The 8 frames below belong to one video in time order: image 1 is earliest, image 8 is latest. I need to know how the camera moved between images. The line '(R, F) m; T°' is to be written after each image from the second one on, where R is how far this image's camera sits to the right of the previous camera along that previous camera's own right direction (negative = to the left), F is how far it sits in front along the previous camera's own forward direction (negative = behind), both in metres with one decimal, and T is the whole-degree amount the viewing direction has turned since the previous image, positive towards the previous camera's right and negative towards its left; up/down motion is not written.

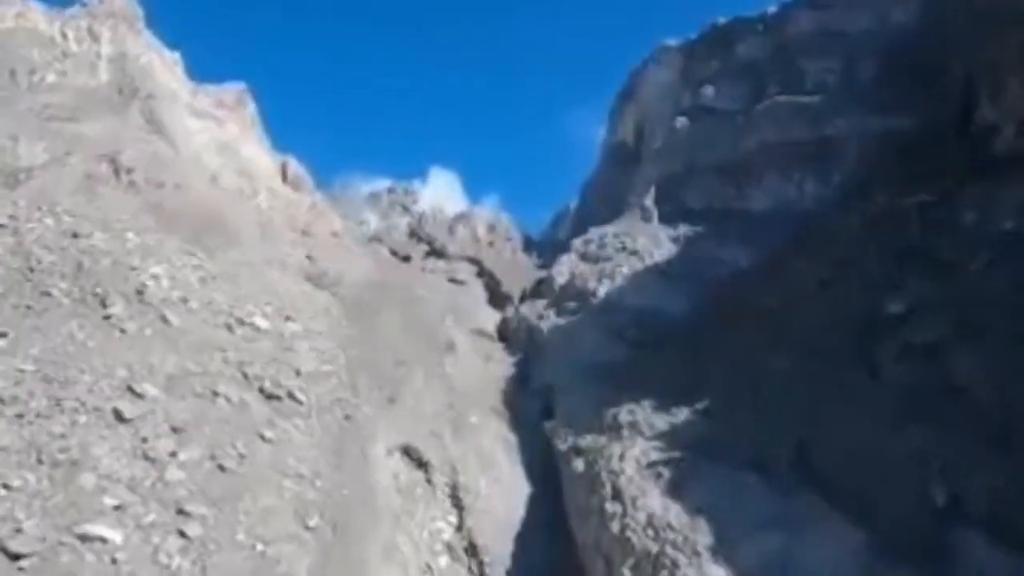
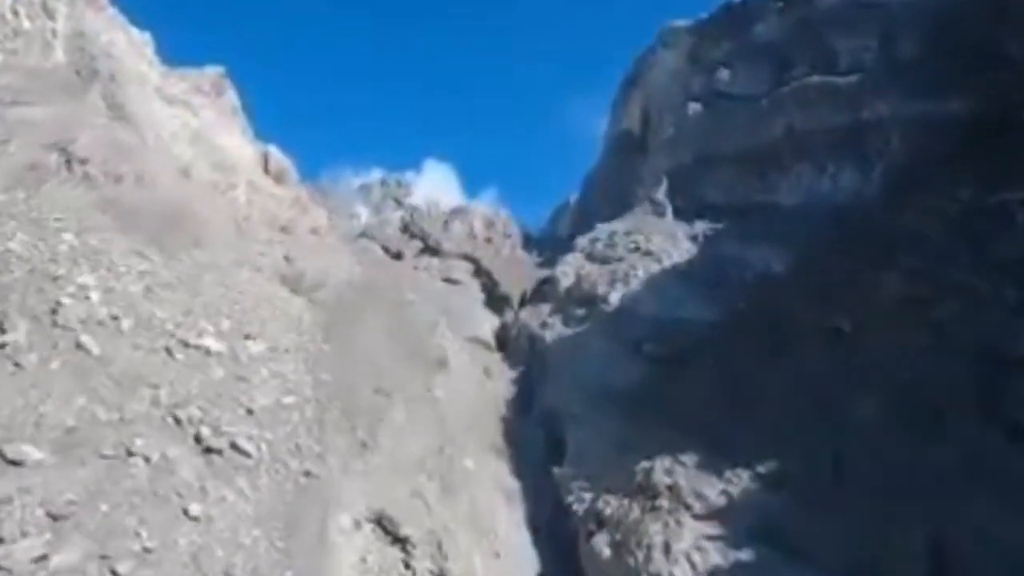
(-0.1, +2.7) m; 0°
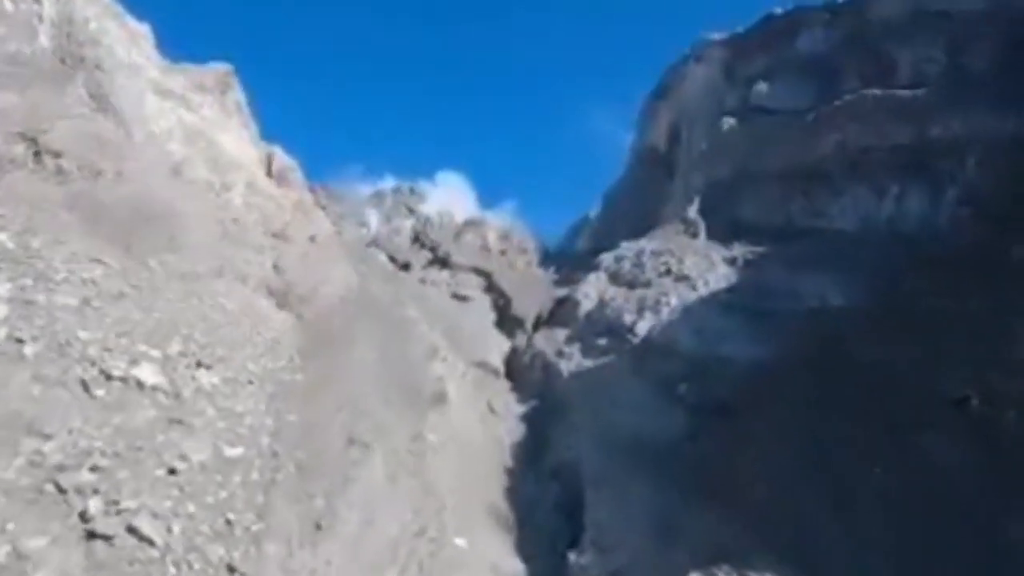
(+0.1, +2.7) m; -1°
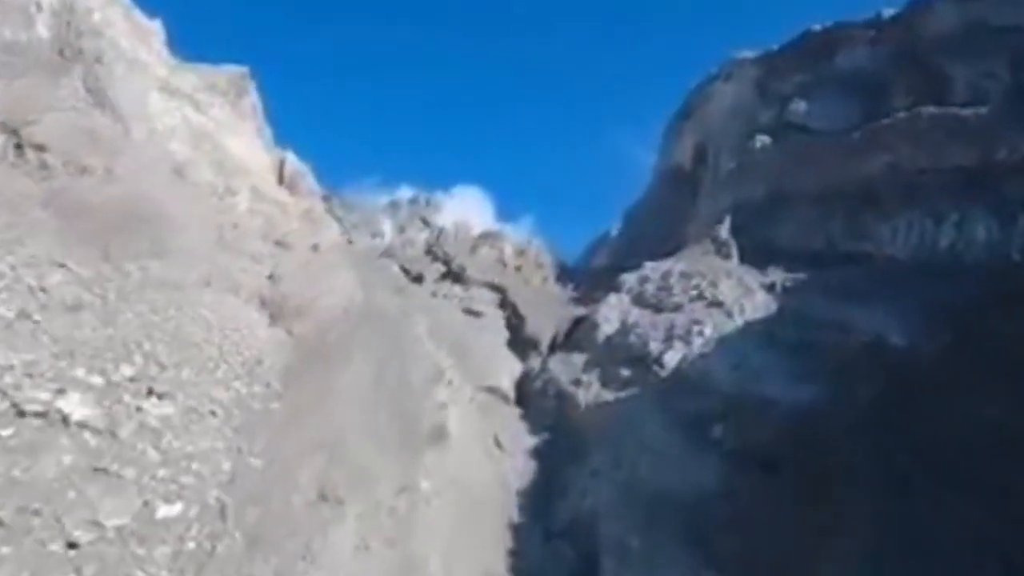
(+0.1, +2.0) m; -2°
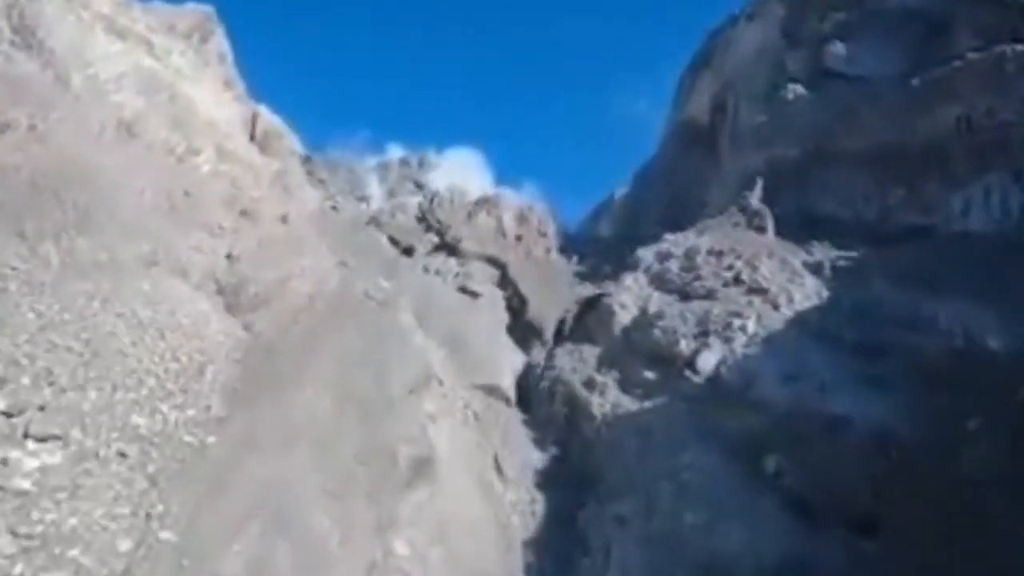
(-0.1, +2.9) m; 0°
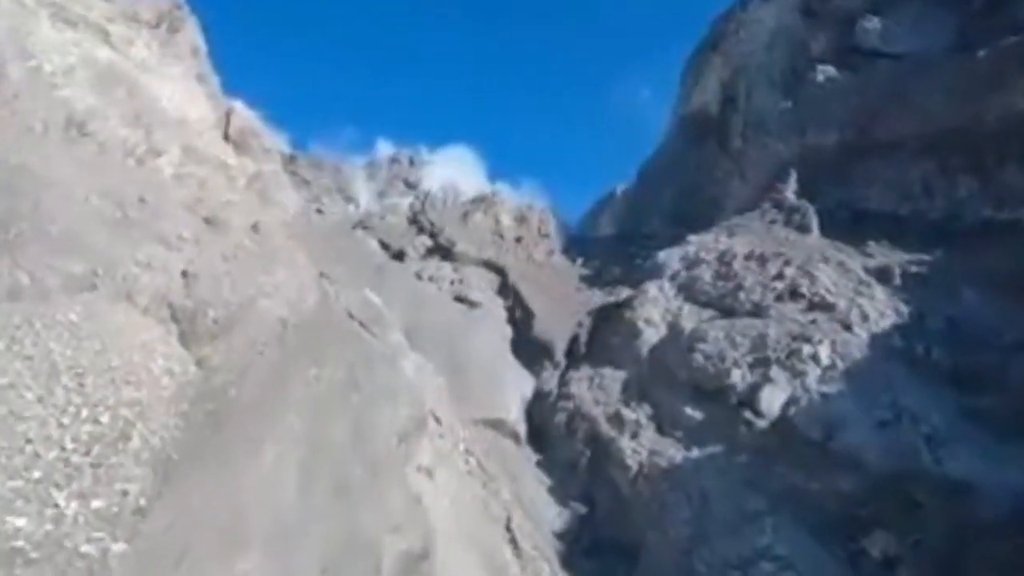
(-0.3, +2.7) m; 0°
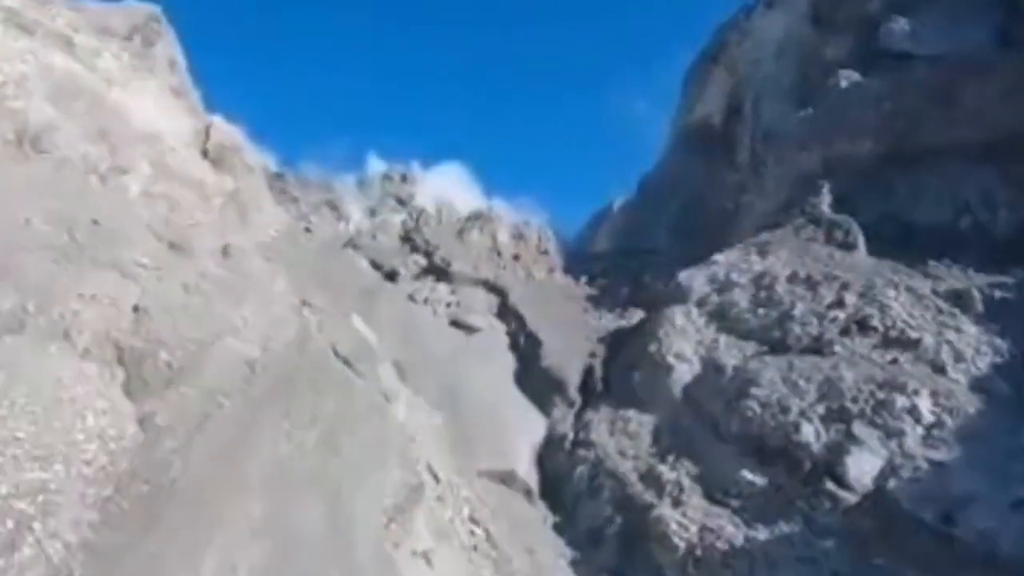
(-0.3, +2.2) m; +1°
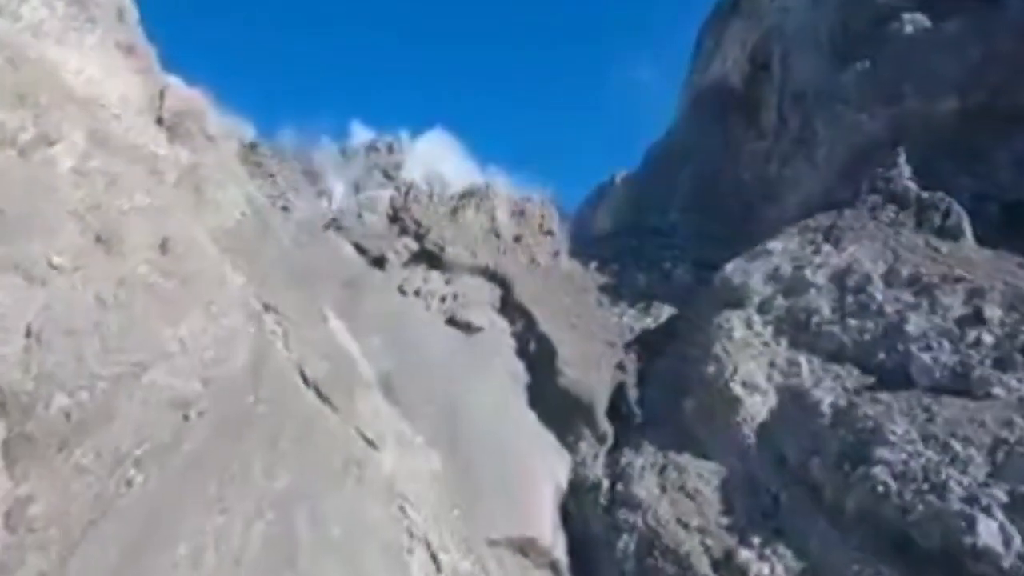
(-0.4, +3.2) m; +1°
